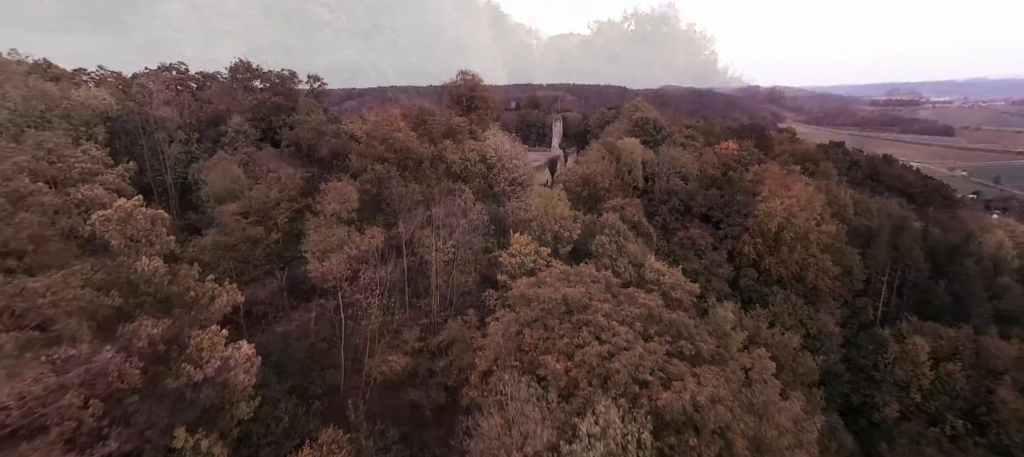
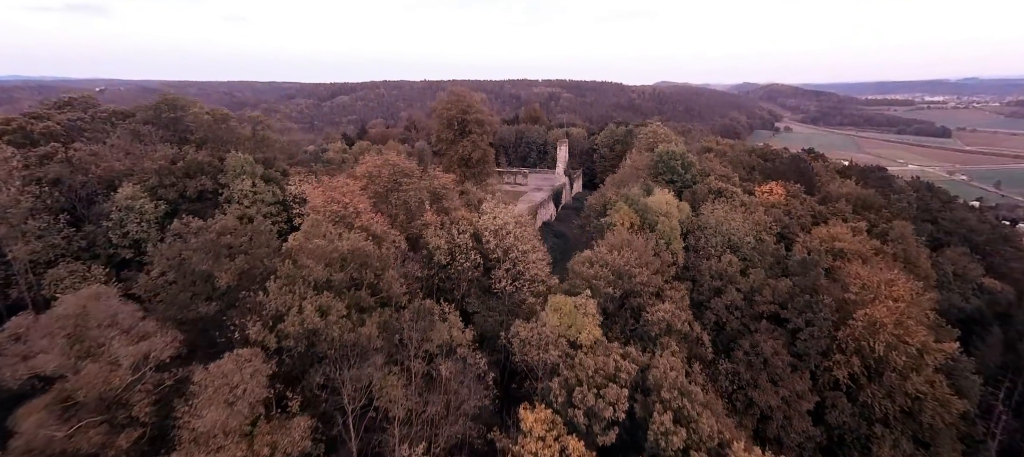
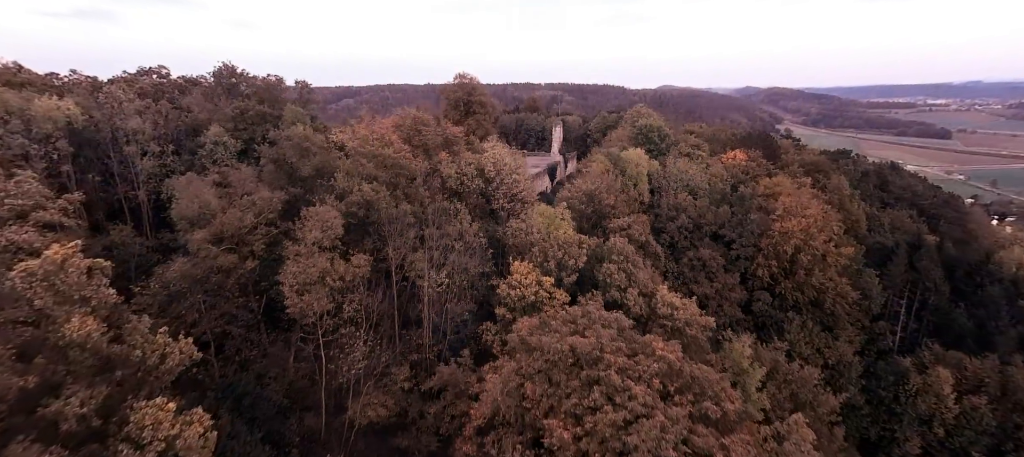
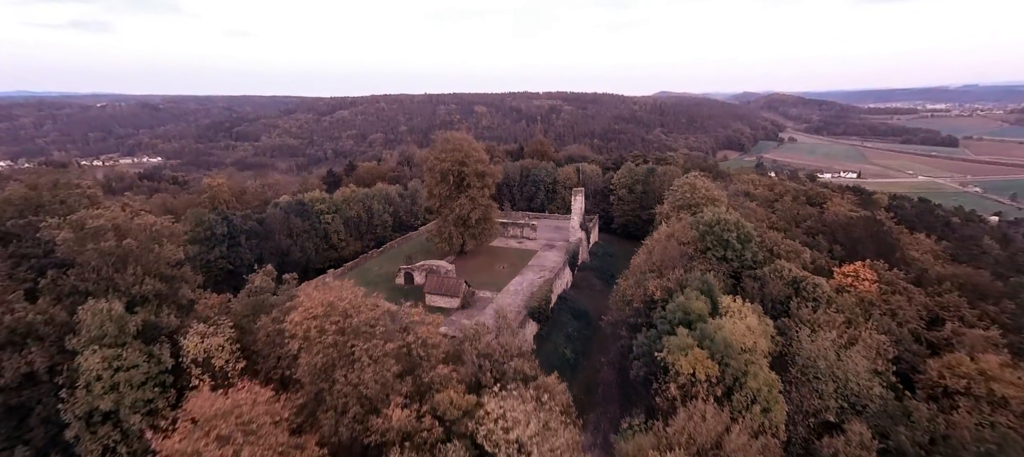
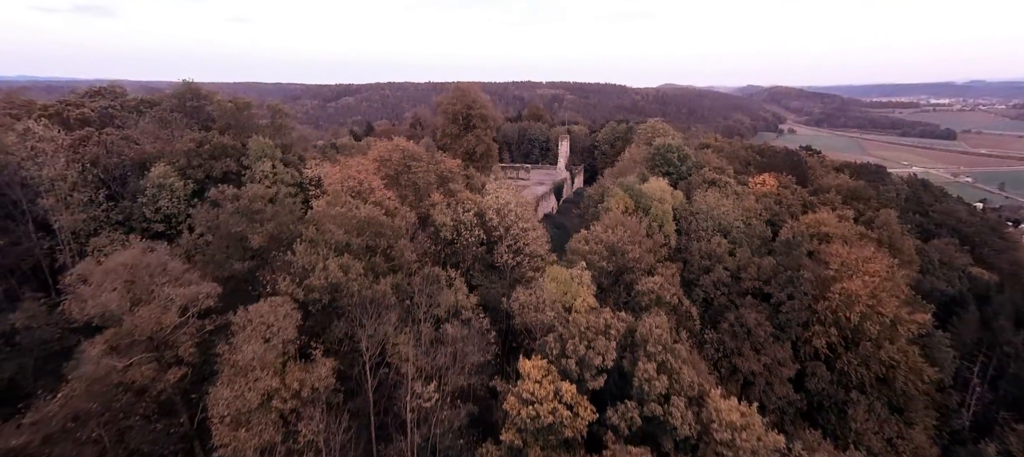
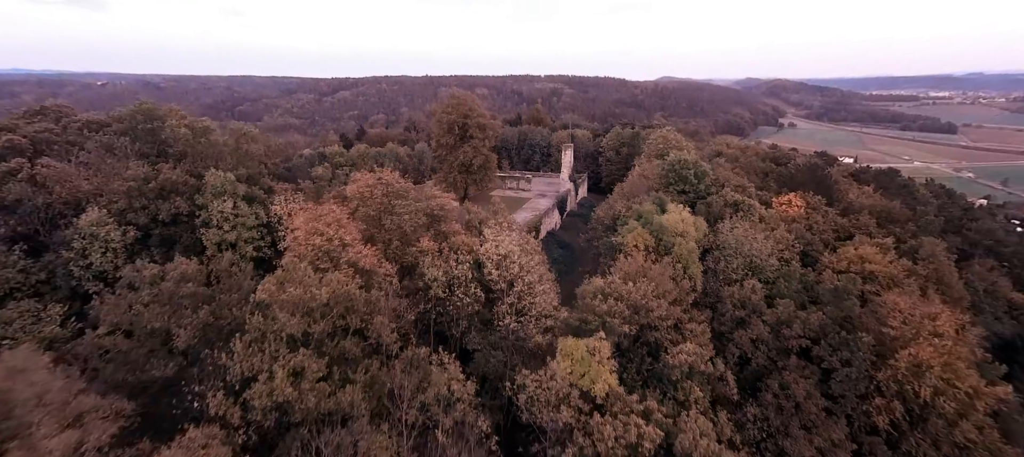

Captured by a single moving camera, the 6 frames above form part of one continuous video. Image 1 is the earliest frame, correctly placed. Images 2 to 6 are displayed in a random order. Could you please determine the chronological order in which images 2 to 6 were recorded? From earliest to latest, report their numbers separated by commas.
3, 5, 2, 6, 4
